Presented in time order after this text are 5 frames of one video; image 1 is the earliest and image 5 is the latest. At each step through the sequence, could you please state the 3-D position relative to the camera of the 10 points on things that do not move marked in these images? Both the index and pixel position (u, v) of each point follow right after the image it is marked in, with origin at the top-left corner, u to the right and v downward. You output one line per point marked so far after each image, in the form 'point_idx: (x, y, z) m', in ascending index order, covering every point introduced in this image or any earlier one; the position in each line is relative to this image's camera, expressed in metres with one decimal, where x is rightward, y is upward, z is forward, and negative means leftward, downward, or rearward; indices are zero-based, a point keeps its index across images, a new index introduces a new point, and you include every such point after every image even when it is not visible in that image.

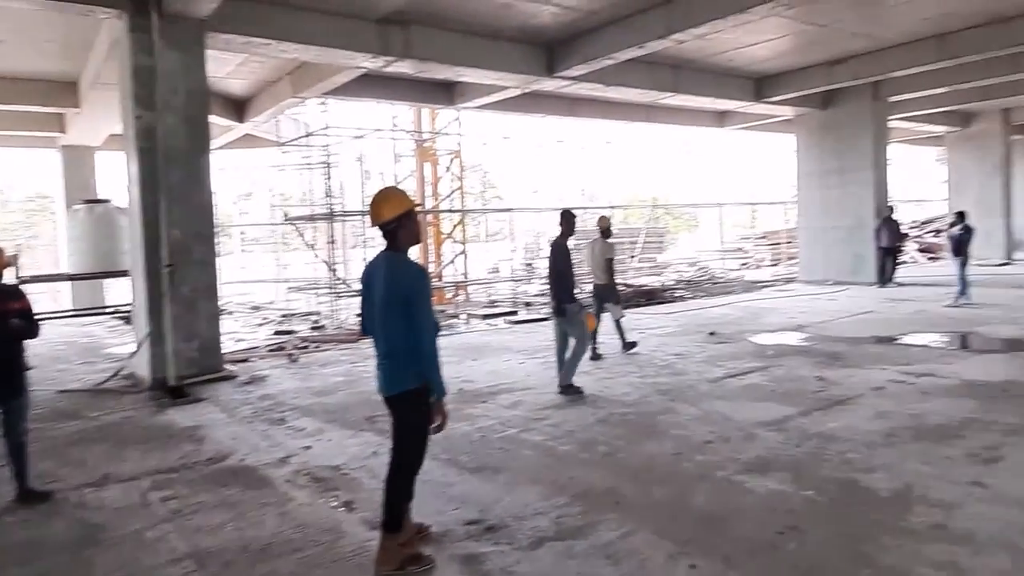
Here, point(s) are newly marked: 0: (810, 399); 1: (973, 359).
0: (+2.0, -0.8, +4.5) m
1: (+3.8, -0.6, +5.5) m
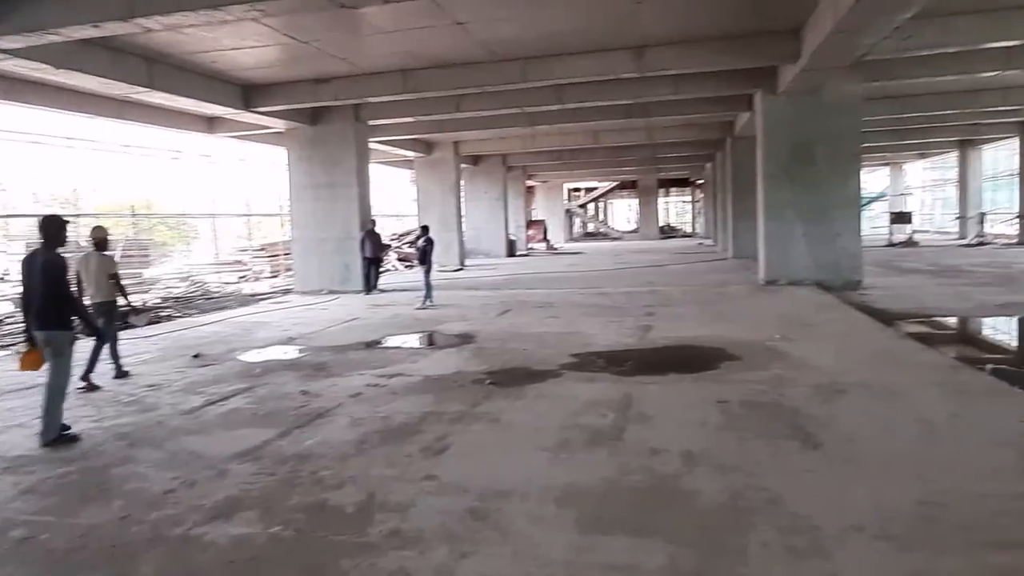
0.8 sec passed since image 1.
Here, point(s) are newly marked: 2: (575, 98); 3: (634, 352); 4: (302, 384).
0: (-1.4, -0.8, +4.4) m
1: (-0.7, -0.6, +6.3) m
2: (+1.1, +3.2, +11.3) m
3: (+1.1, -0.6, +6.0) m
4: (-1.7, -0.8, +5.4) m
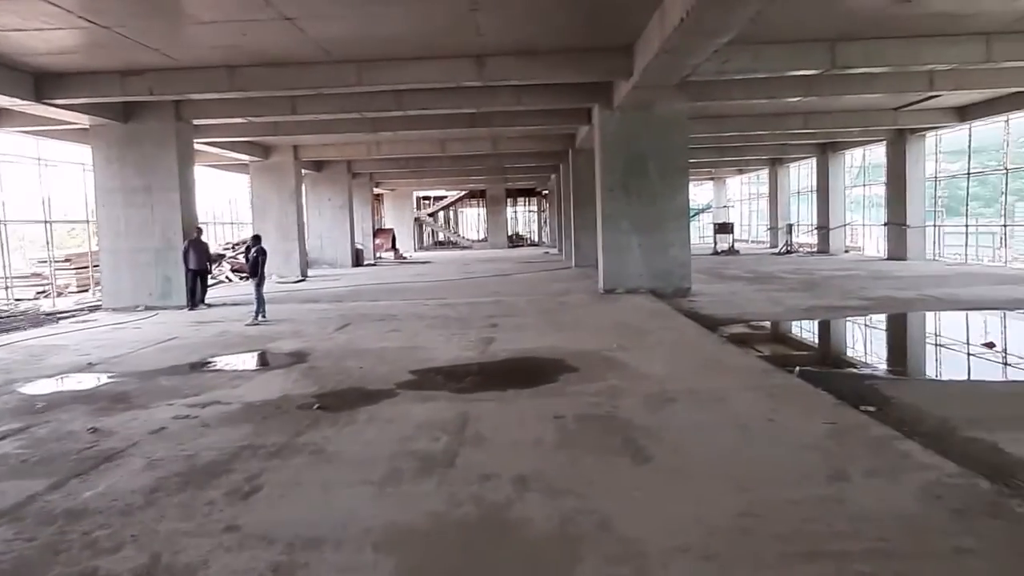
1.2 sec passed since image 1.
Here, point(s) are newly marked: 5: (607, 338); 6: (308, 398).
0: (-2.4, -1.0, +3.7) m
1: (-2.2, -0.8, +5.7) m
2: (-1.5, +3.0, +11.0) m
3: (-0.3, -0.7, +5.9) m
4: (-2.9, -0.9, +4.7) m
5: (+1.0, -0.5, +6.9) m
6: (-1.5, -0.8, +4.9) m
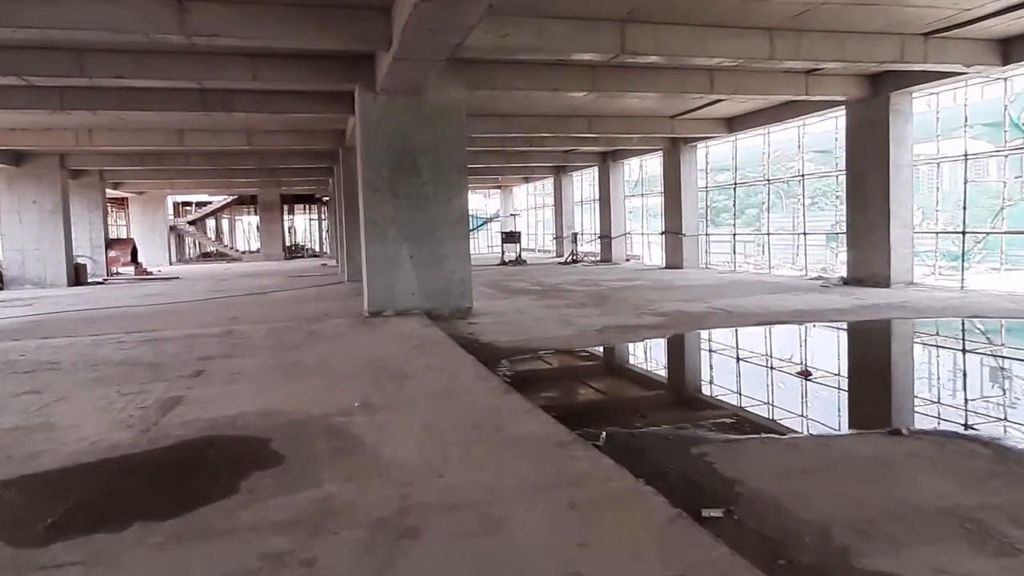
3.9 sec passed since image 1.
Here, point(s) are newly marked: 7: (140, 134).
0: (-3.5, -1.2, +0.8) m
1: (-3.8, -1.1, +2.9) m
2: (-4.9, +2.6, +8.1) m
3: (-2.1, -0.9, +3.5) m
4: (-4.2, -1.2, +1.6) m
5: (-1.2, -0.8, +4.9) m
6: (-2.9, -1.1, +2.3) m
7: (-7.7, +3.2, +14.0) m
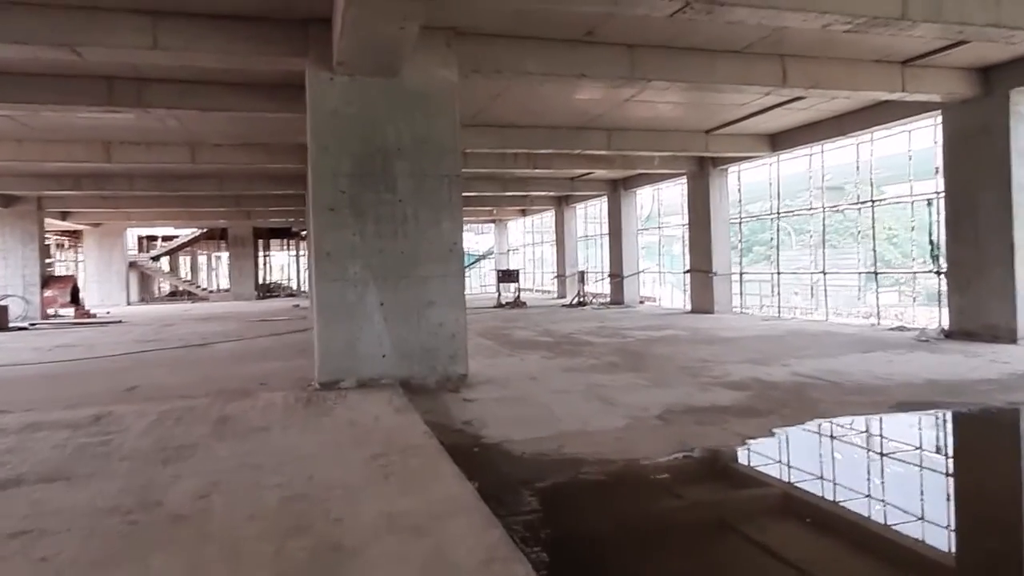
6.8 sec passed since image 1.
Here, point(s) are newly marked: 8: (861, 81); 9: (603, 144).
0: (-3.3, -1.3, -1.9) m
1: (-3.6, -1.3, +0.1) m
2: (-4.8, +2.1, +5.5) m
3: (-1.9, -1.2, +0.8) m
4: (-4.0, -1.3, -1.2) m
5: (-1.0, -1.1, +2.2) m
6: (-2.7, -1.2, -0.5) m
7: (-7.7, +2.4, +11.3) m
8: (+4.1, +2.5, +8.0) m
9: (+1.6, +2.4, +11.4) m
